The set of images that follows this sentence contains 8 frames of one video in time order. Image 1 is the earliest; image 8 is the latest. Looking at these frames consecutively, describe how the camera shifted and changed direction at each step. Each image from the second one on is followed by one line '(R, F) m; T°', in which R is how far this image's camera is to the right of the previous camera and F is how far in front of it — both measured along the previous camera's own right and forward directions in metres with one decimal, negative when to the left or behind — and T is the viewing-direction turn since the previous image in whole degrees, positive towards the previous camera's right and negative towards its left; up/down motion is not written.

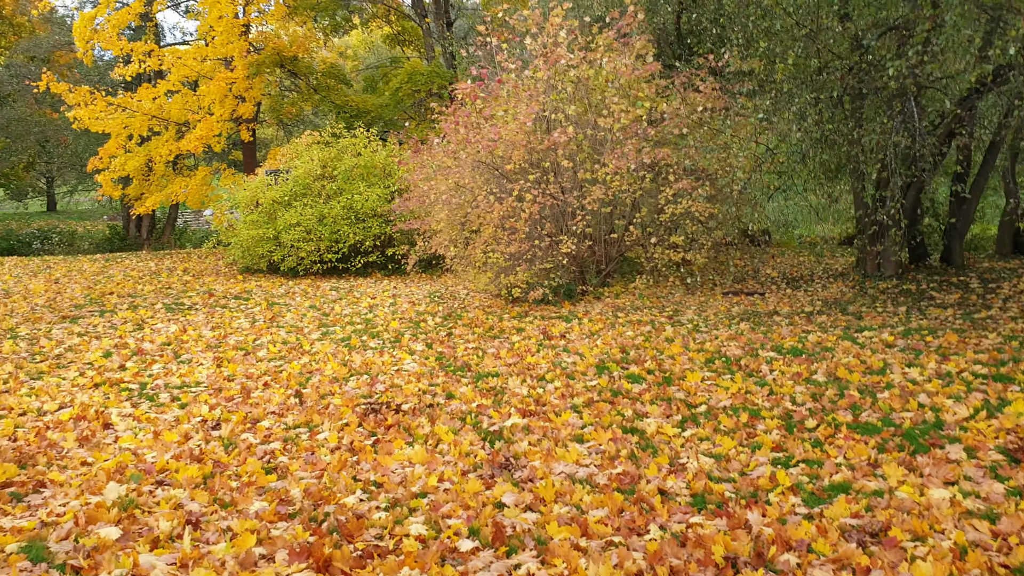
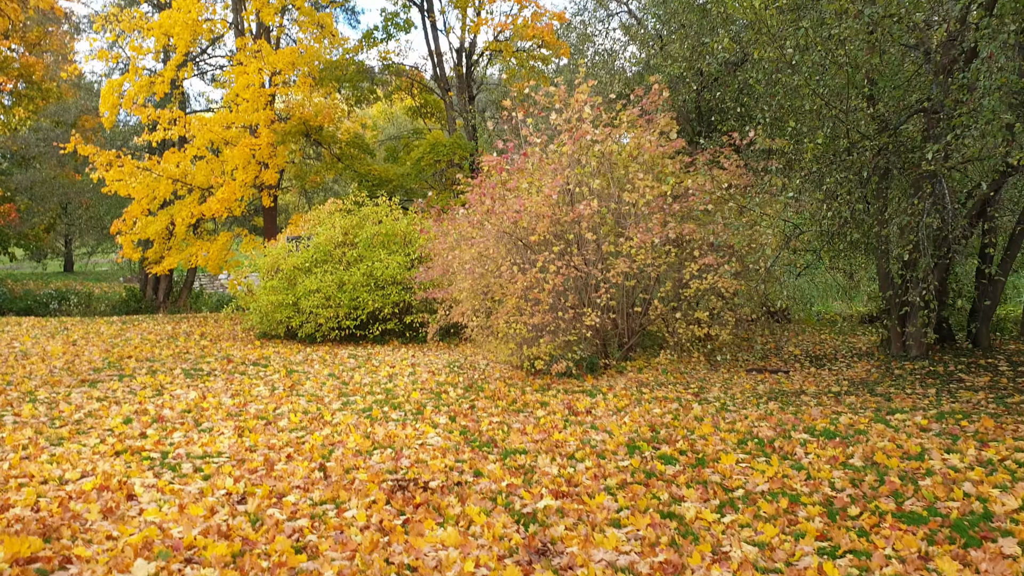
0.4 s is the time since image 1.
(-0.1, +0.1) m; -1°
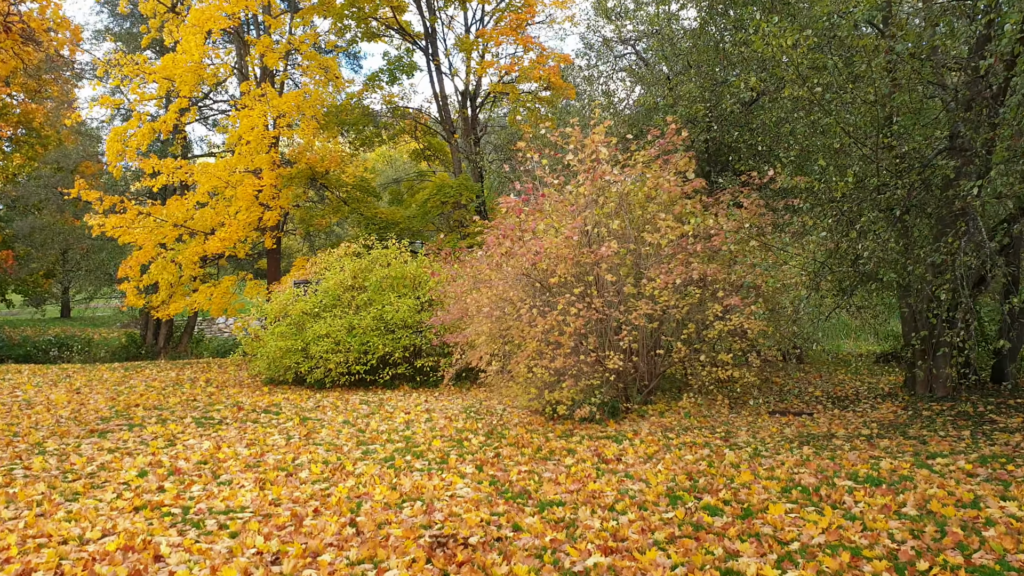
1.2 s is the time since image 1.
(-0.2, +0.2) m; 0°
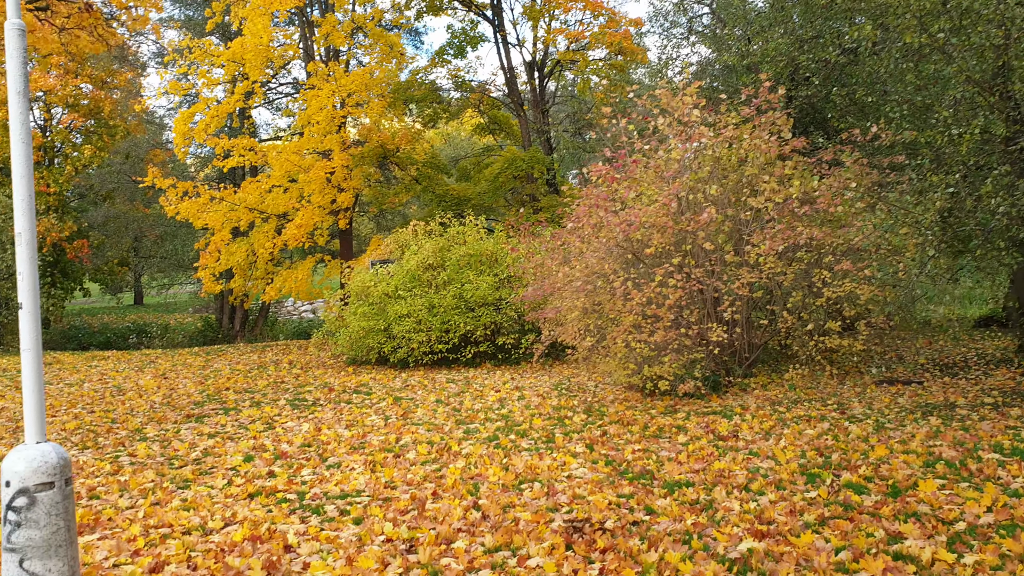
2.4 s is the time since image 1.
(-0.4, +0.3) m; -4°
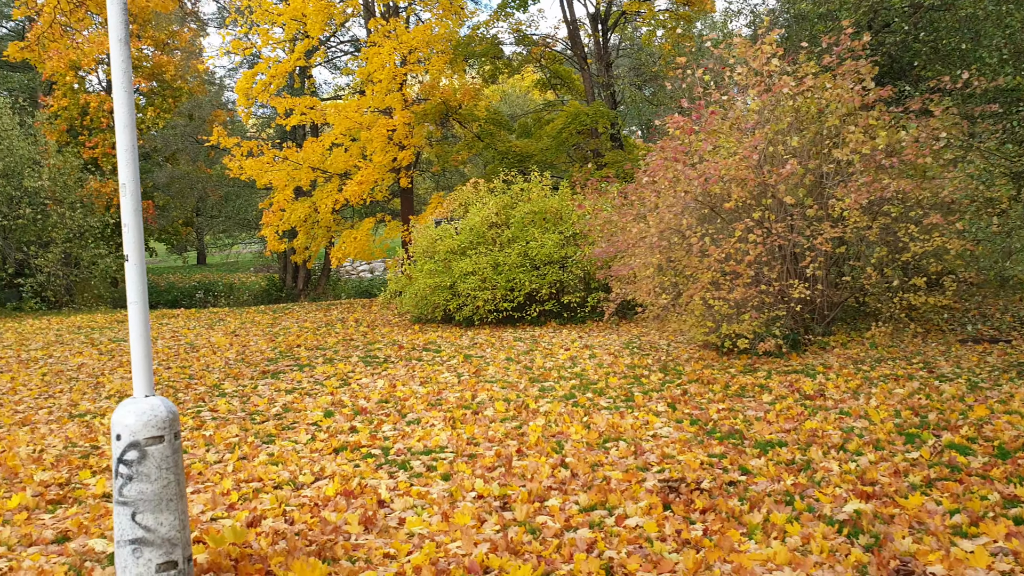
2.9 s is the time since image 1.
(-0.2, +0.1) m; -3°
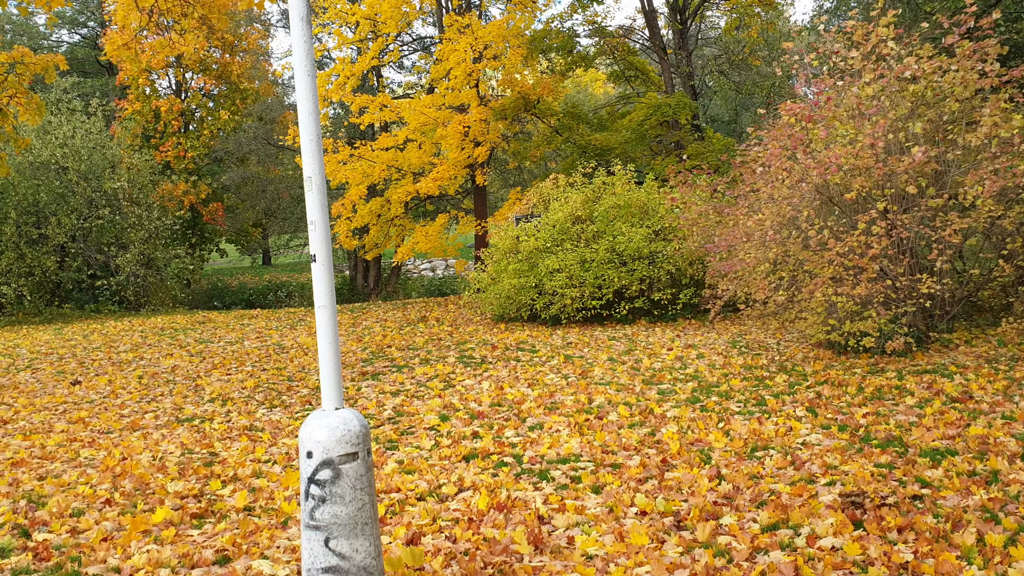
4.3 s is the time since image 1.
(-0.5, +0.3) m; -3°
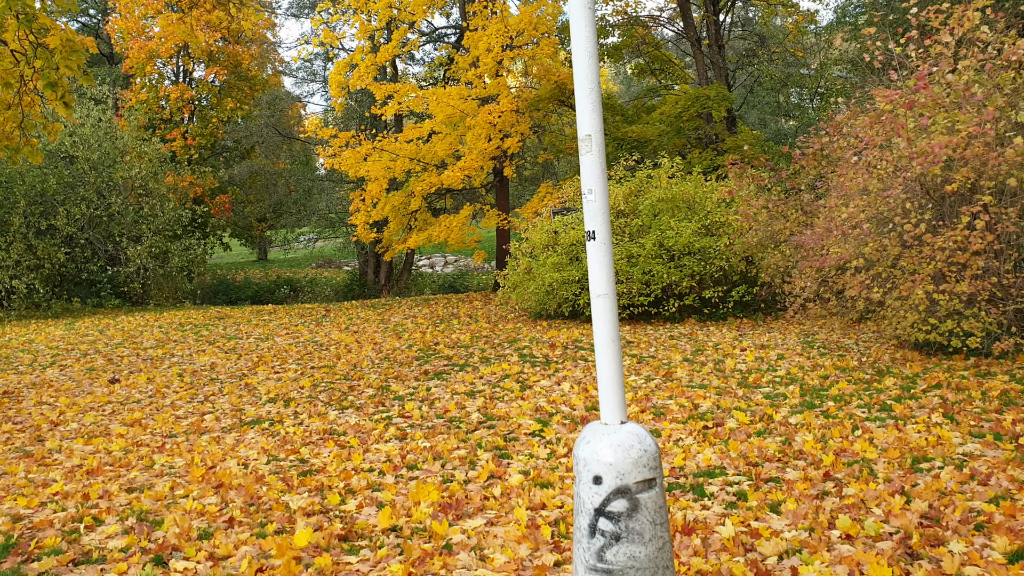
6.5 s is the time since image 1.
(-0.8, +0.5) m; +1°
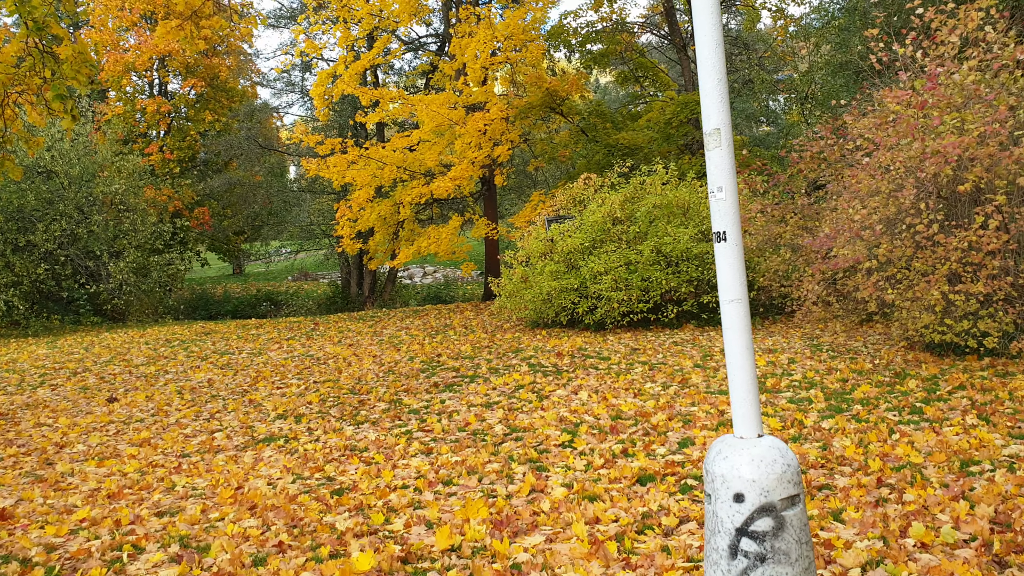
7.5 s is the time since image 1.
(-0.3, +0.1) m; +2°
